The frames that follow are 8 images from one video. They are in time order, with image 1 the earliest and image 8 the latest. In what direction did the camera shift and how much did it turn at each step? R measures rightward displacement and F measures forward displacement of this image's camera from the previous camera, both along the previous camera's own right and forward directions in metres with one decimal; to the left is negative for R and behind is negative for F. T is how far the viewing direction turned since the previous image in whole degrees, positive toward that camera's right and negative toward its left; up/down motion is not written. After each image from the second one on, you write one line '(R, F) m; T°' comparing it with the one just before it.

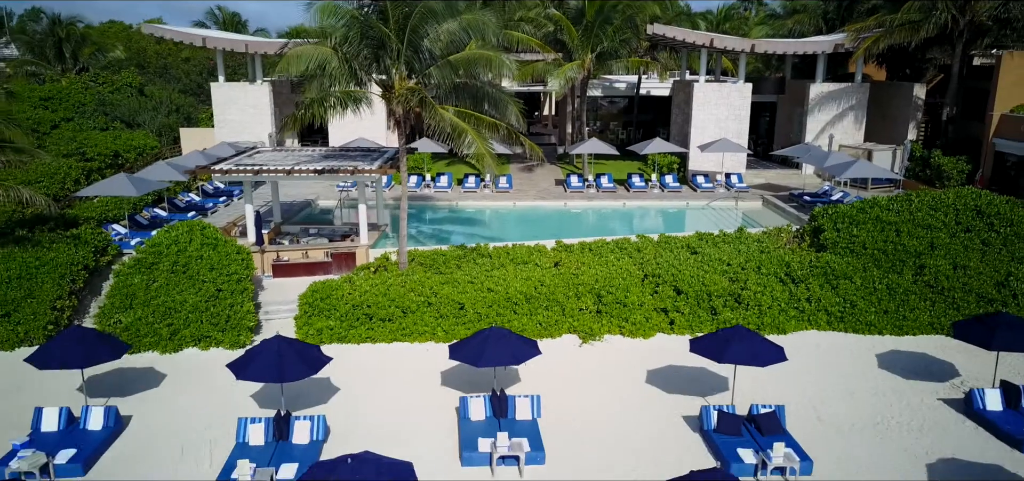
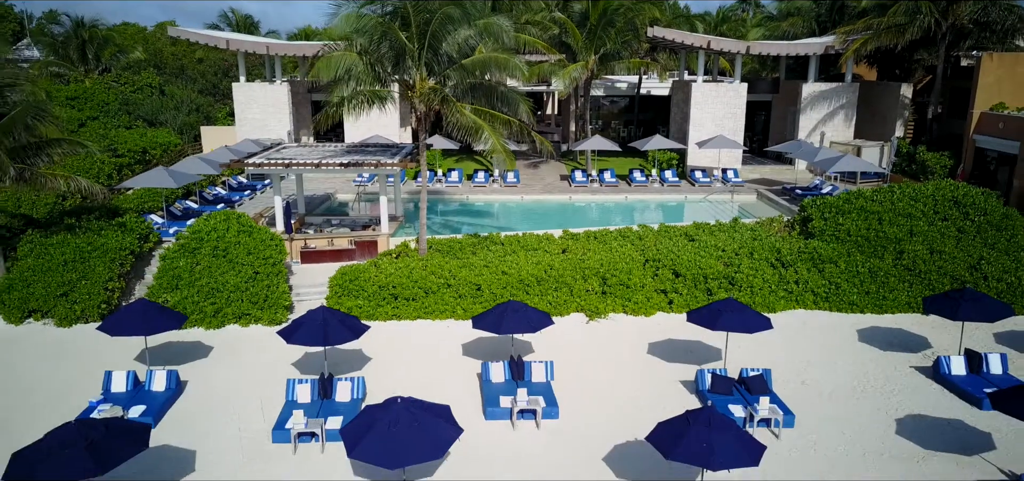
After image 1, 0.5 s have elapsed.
(-0.2, -1.3) m; 0°
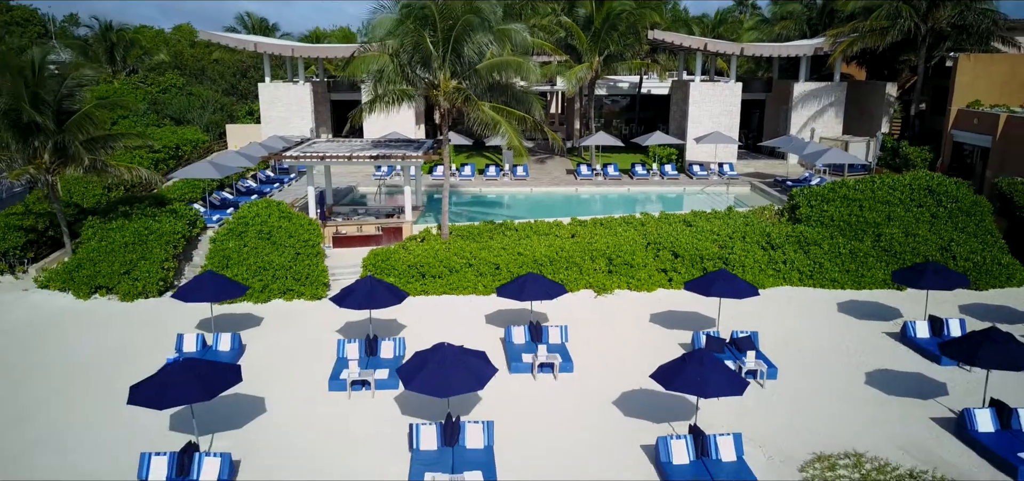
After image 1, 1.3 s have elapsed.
(-0.3, -1.7) m; 0°
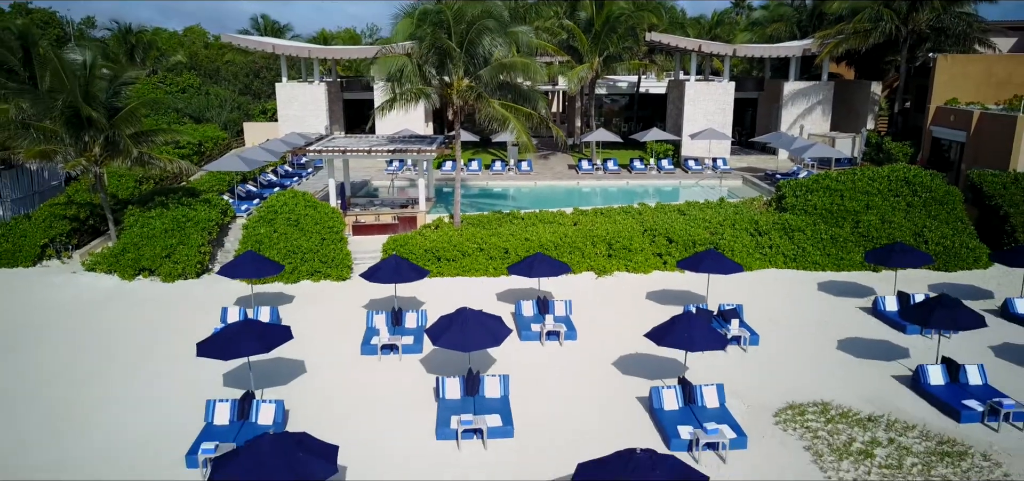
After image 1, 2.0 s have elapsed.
(-0.2, -1.5) m; 0°
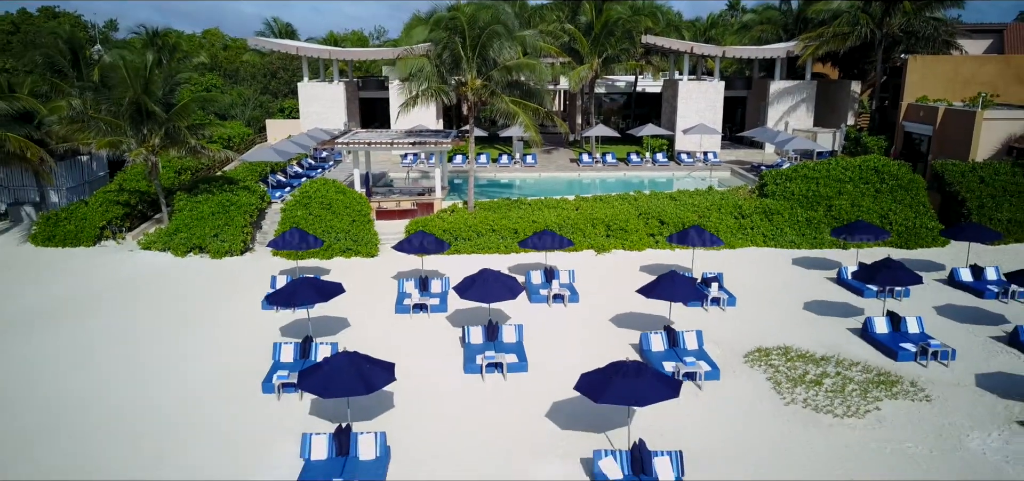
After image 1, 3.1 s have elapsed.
(-0.2, -2.2) m; 0°
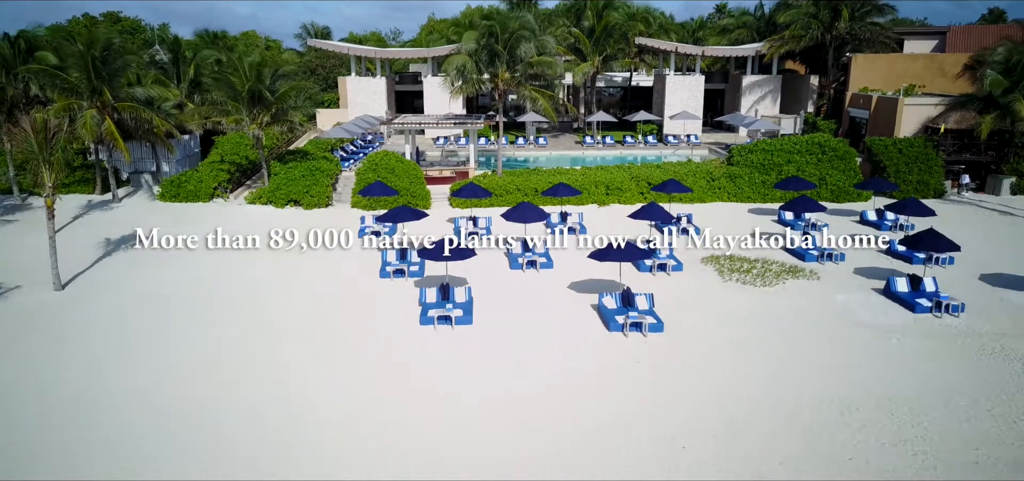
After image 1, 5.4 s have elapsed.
(-0.7, -6.0) m; 0°
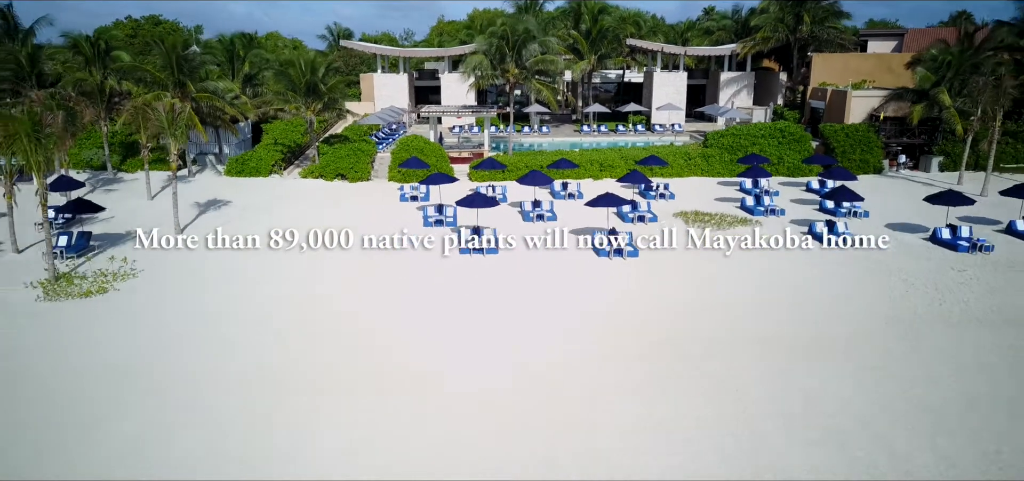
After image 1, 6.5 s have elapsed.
(-0.4, -5.2) m; 0°
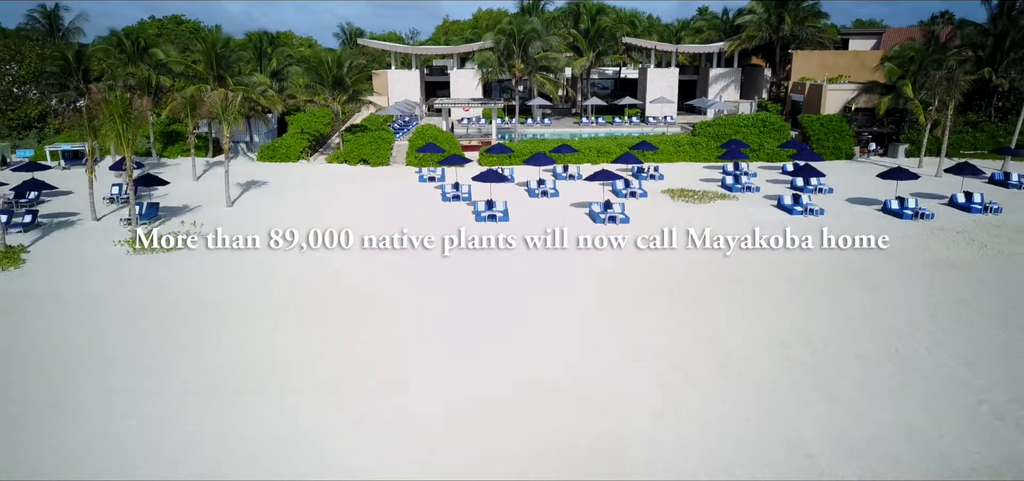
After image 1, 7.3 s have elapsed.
(-0.3, -3.3) m; 0°
